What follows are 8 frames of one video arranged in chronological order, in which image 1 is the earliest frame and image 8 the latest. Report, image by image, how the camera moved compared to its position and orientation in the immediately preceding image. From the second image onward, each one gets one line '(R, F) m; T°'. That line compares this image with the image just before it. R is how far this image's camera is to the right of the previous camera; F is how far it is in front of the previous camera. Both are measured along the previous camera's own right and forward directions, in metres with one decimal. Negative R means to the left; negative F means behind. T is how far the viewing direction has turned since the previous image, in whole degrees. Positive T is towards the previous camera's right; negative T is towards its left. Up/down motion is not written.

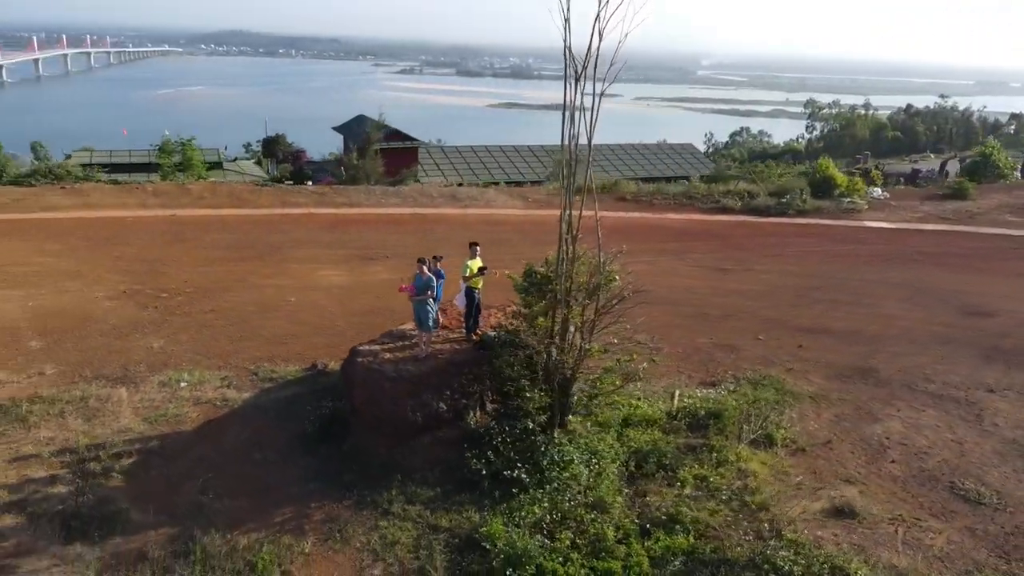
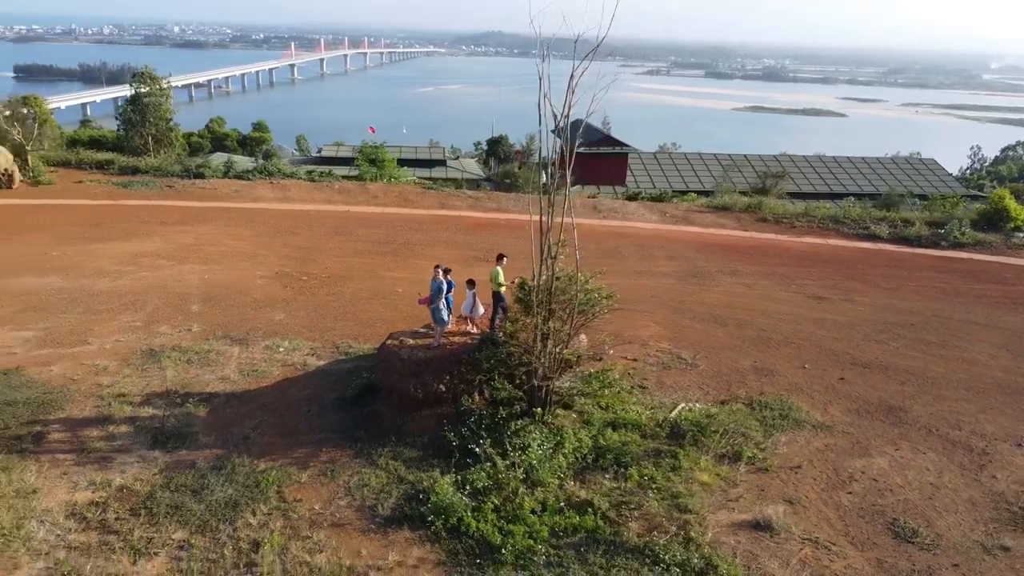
(+1.7, -0.7) m; -16°
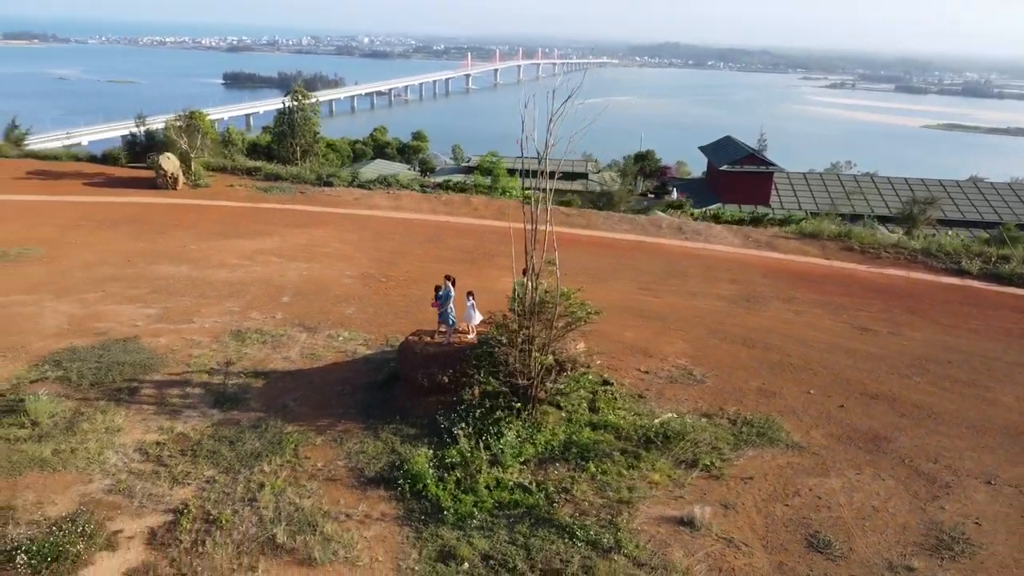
(+1.4, -0.8) m; -11°
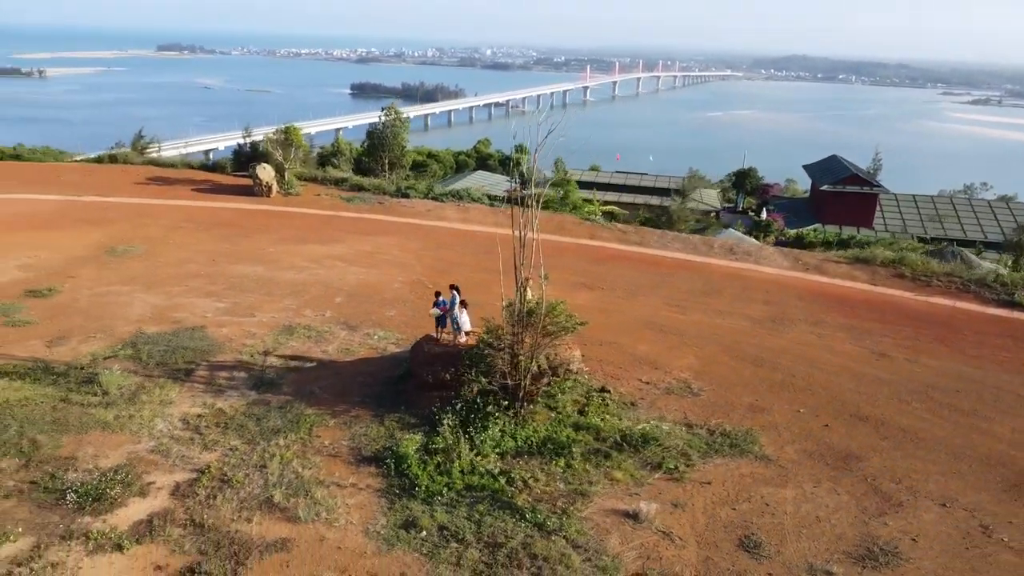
(+1.1, -0.7) m; -8°
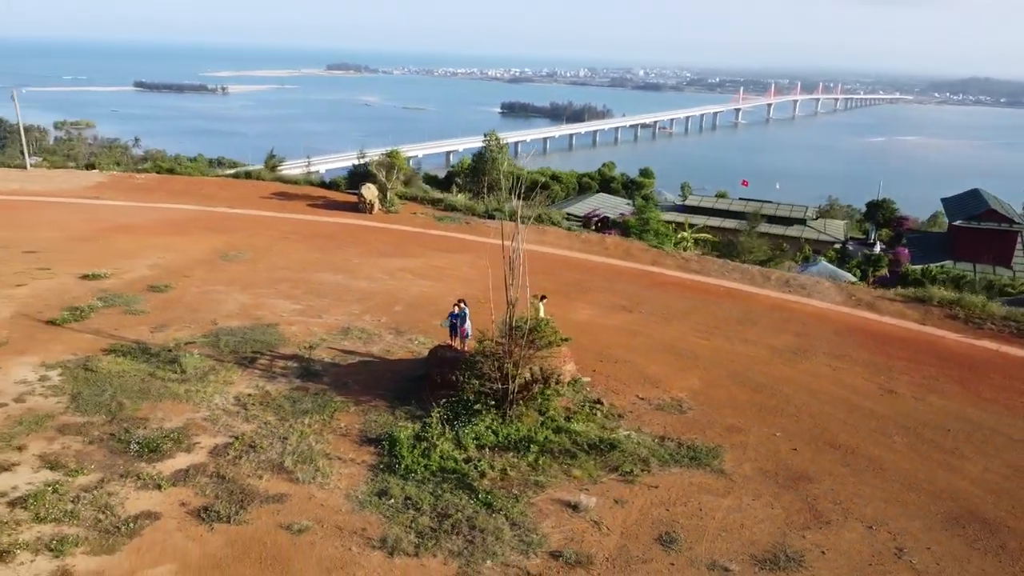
(+1.6, -1.0) m; -10°
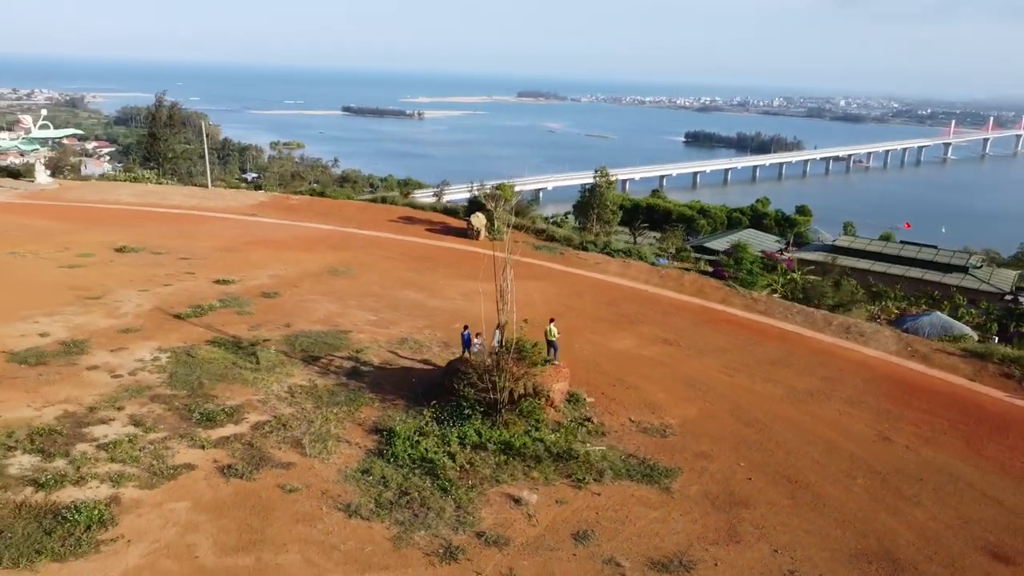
(+2.2, -1.2) m; -12°
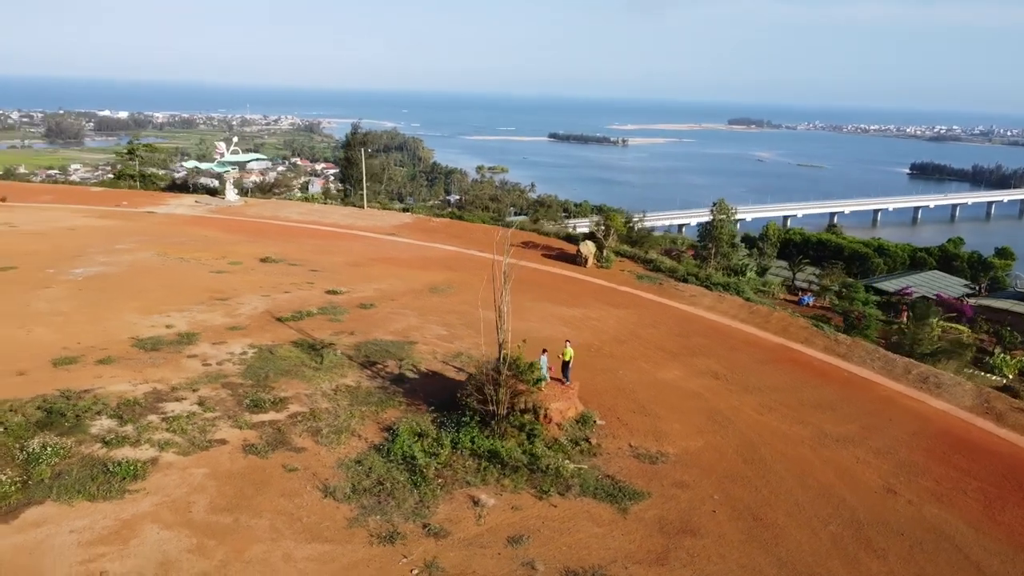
(+2.6, -0.6) m; -14°
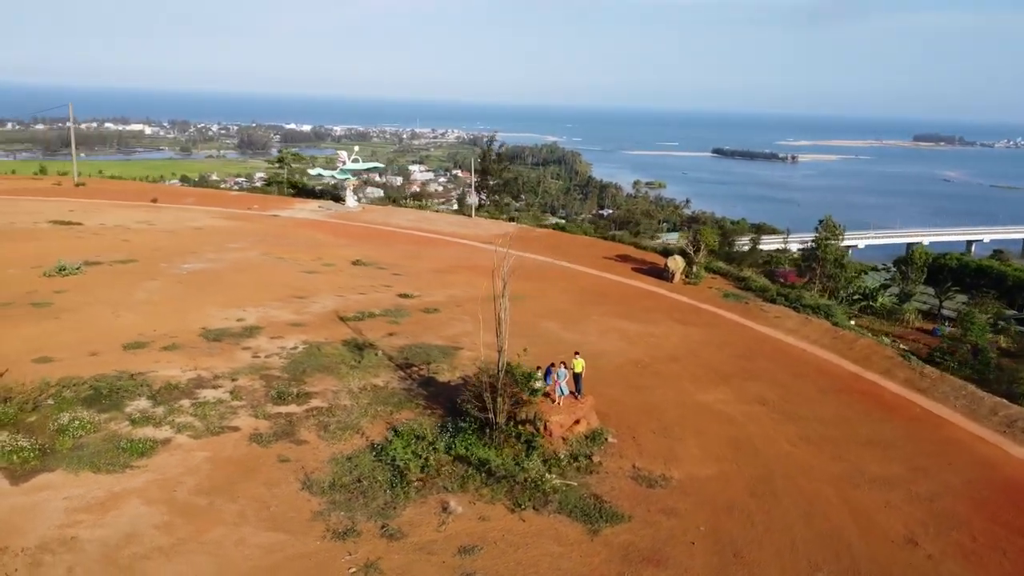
(+2.0, +0.4) m; -11°
